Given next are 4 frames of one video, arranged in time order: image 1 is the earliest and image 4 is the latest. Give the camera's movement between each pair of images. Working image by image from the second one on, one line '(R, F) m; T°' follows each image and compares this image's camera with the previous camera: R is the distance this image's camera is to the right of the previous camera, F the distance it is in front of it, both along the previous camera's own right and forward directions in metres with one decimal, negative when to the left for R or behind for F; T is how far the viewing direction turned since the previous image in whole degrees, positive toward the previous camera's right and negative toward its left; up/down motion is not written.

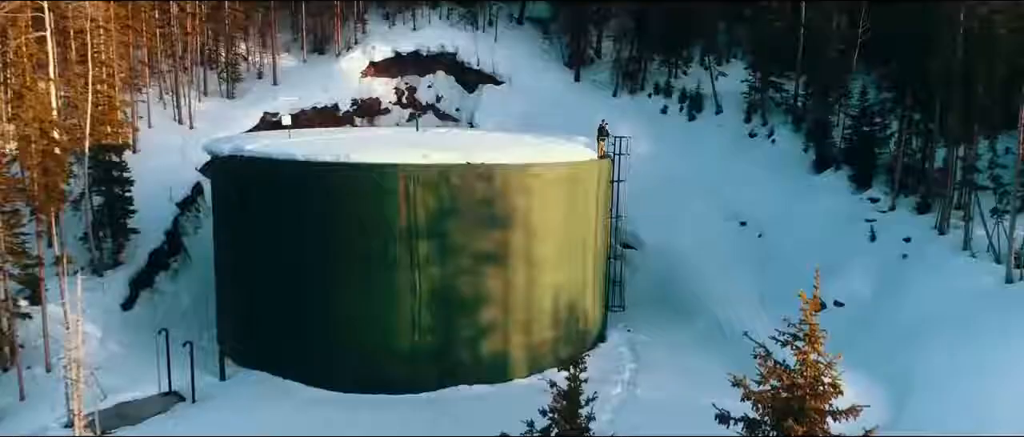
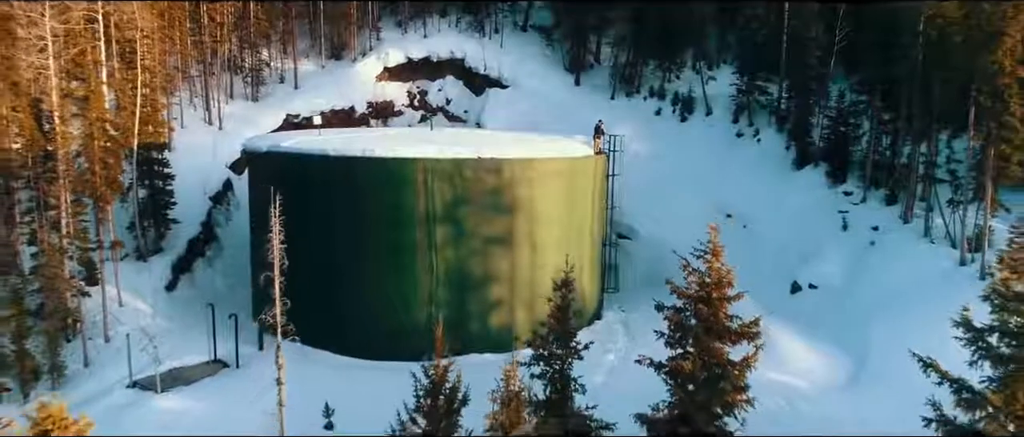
(0.0, -1.8) m; 0°
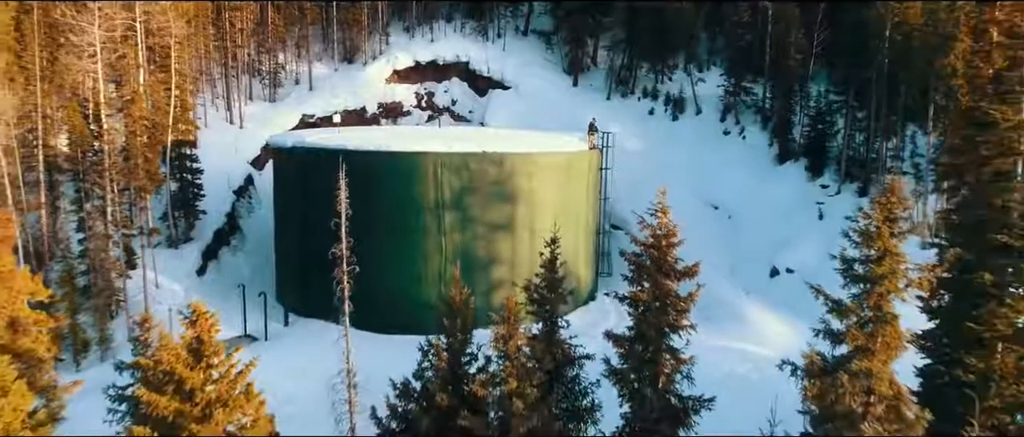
(0.0, -1.6) m; 0°
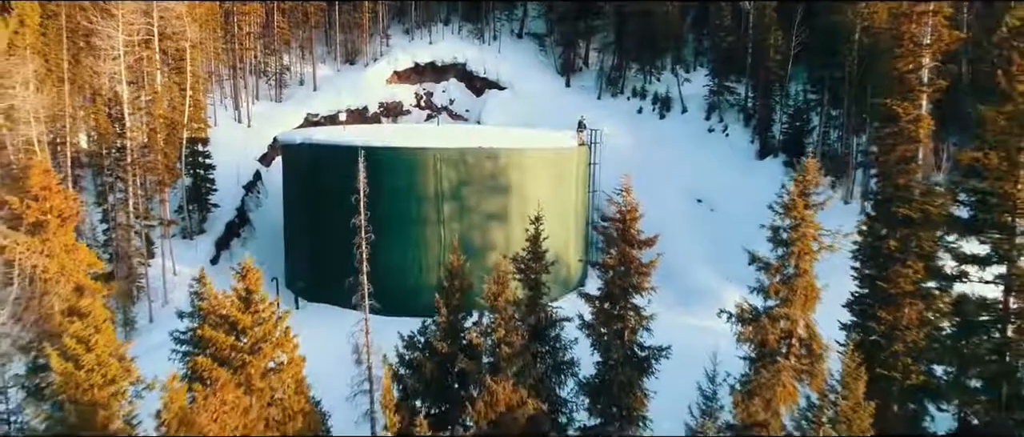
(+0.1, -1.3) m; 0°
